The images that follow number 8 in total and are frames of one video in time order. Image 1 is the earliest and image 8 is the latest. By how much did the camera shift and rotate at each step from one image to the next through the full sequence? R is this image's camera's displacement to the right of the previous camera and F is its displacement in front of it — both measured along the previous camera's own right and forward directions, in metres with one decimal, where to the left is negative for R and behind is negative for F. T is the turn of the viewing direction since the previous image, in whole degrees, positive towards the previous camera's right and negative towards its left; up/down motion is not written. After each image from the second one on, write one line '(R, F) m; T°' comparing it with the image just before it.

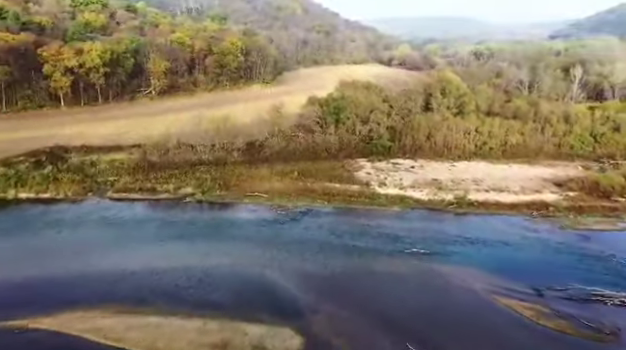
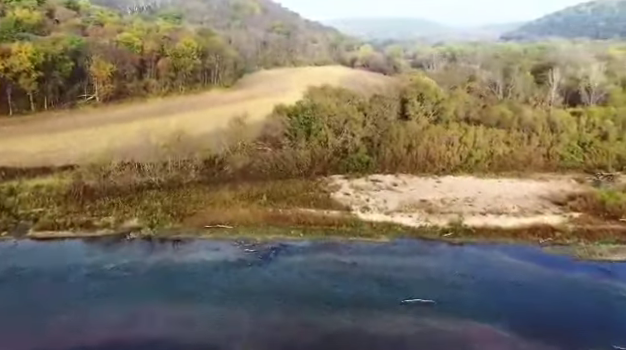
(-0.3, +2.7) m; +5°
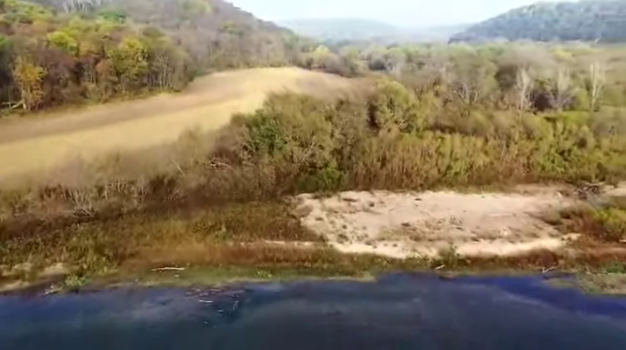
(-0.3, +2.4) m; +5°
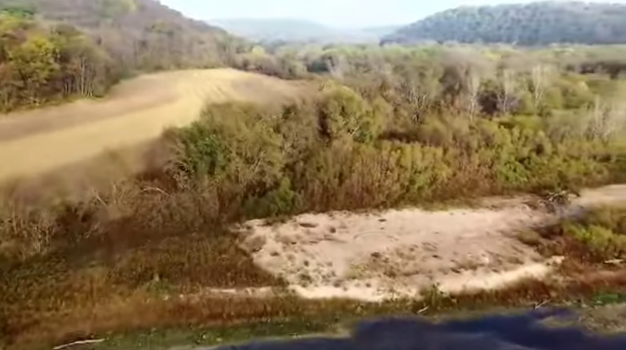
(-0.4, +2.4) m; +8°
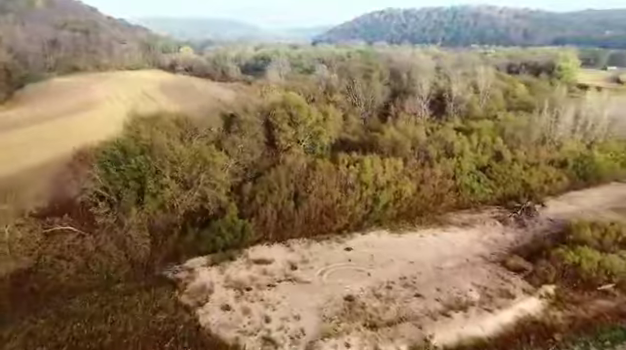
(-0.5, +2.4) m; +8°
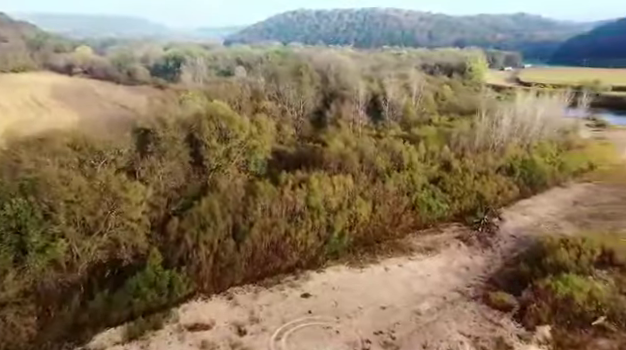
(-0.6, +2.6) m; +10°
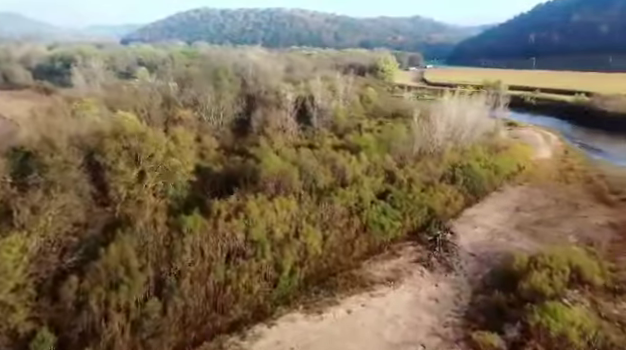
(-0.6, +2.4) m; +11°
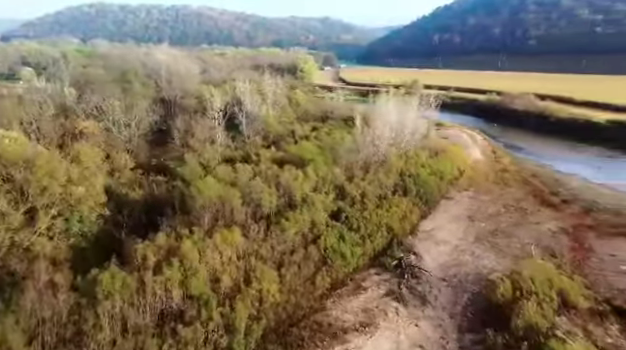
(-0.7, +2.3) m; +10°
